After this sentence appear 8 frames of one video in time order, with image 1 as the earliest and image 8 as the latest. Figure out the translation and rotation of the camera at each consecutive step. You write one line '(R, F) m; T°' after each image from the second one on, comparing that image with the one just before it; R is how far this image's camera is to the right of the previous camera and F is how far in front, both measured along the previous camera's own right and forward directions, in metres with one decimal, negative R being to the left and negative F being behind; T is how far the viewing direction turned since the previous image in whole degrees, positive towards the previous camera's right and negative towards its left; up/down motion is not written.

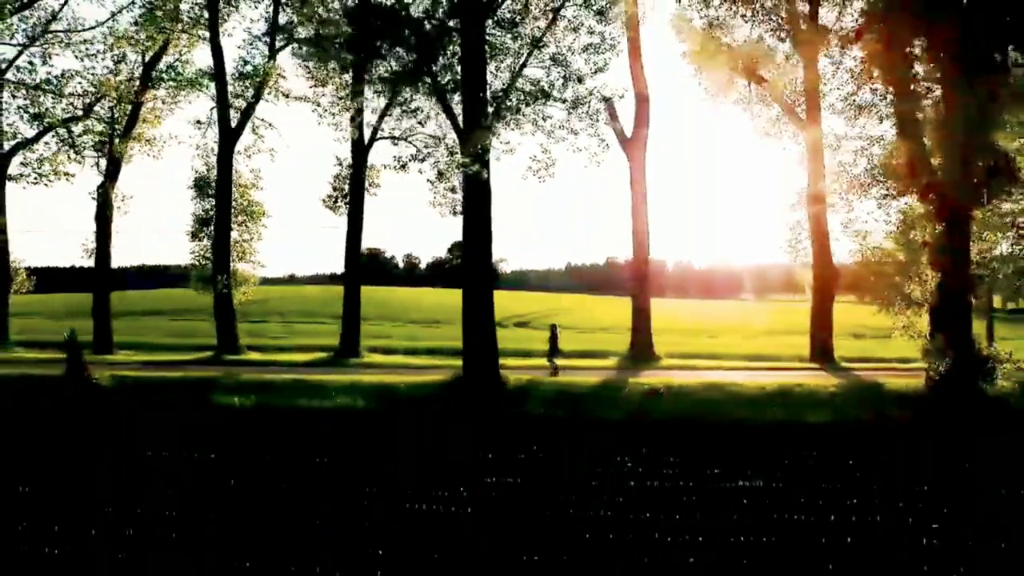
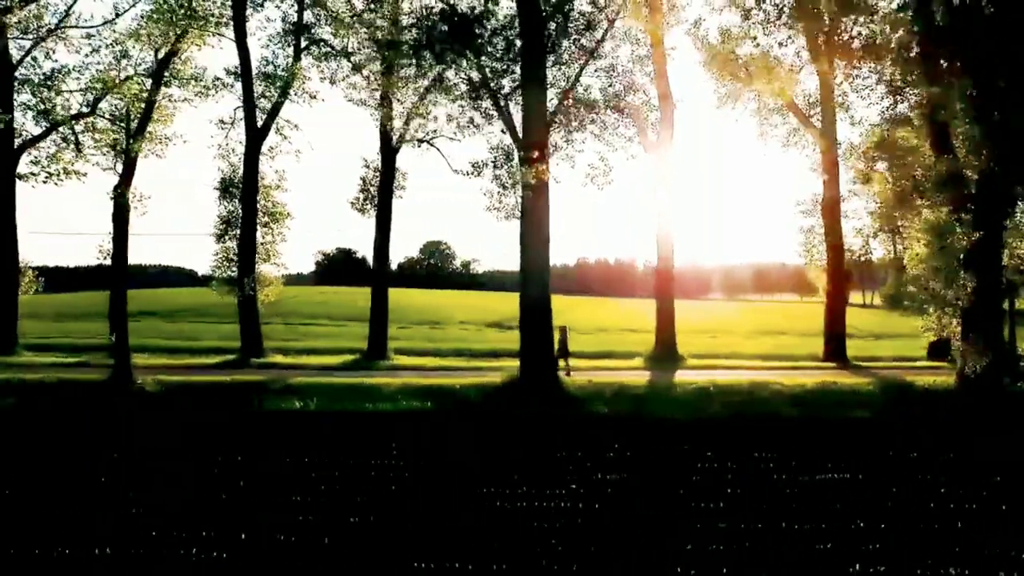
(-1.6, -0.2) m; +4°
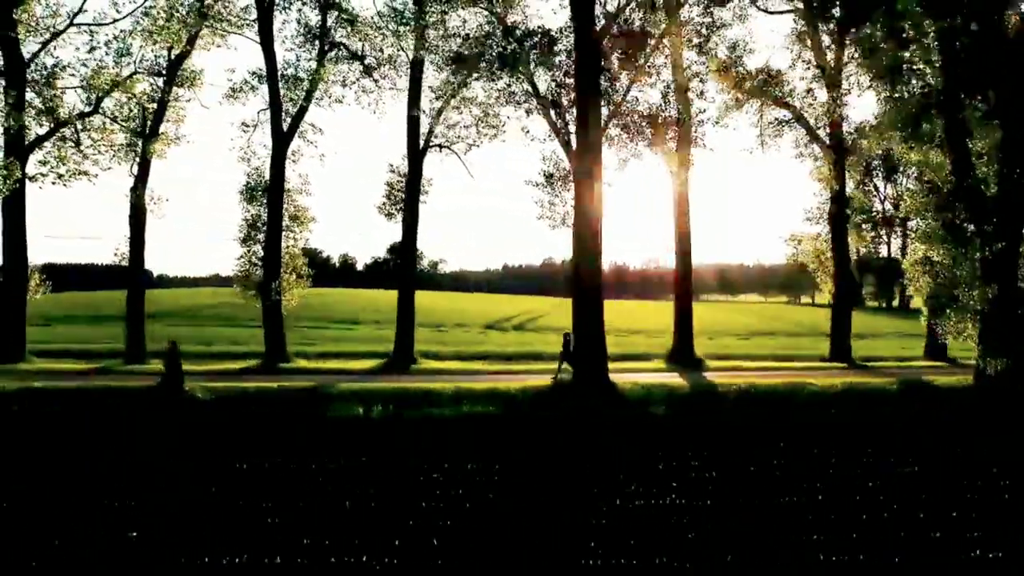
(-1.7, -0.2) m; +5°
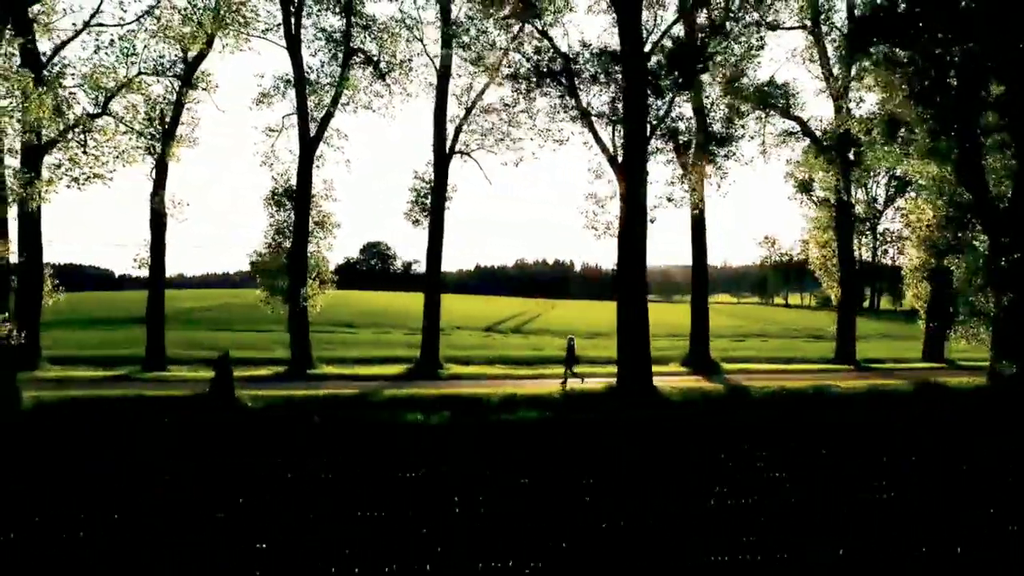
(-1.5, -0.2) m; +4°
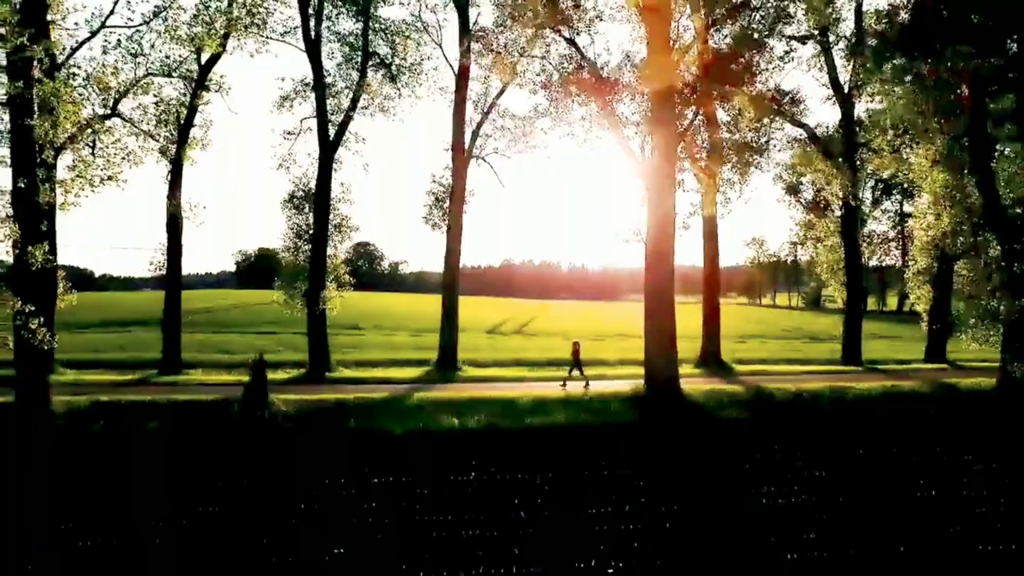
(-0.9, -0.1) m; +2°
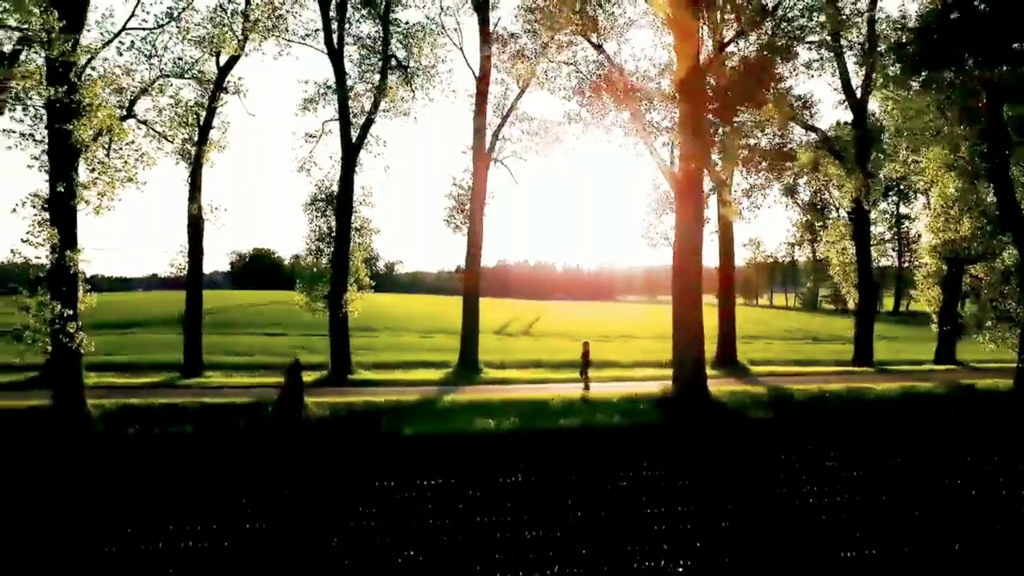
(-0.7, -0.1) m; +1°
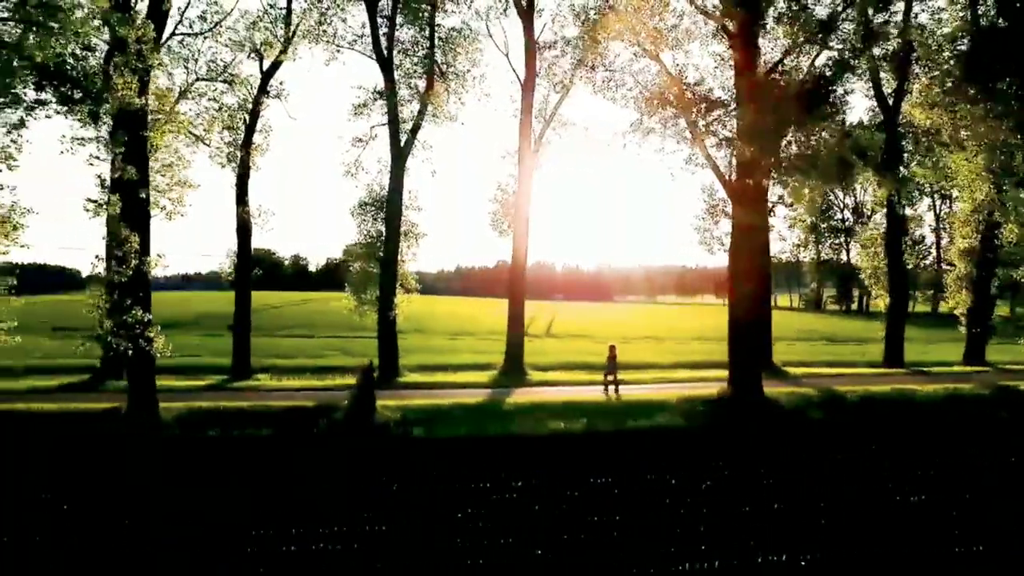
(-1.2, -0.2) m; +1°
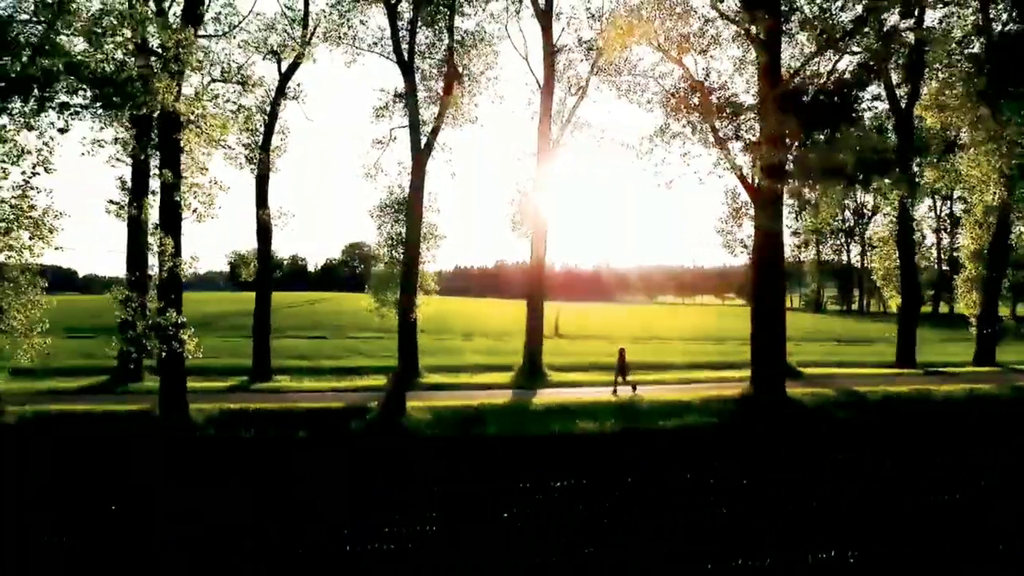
(-0.5, -0.1) m; +1°
